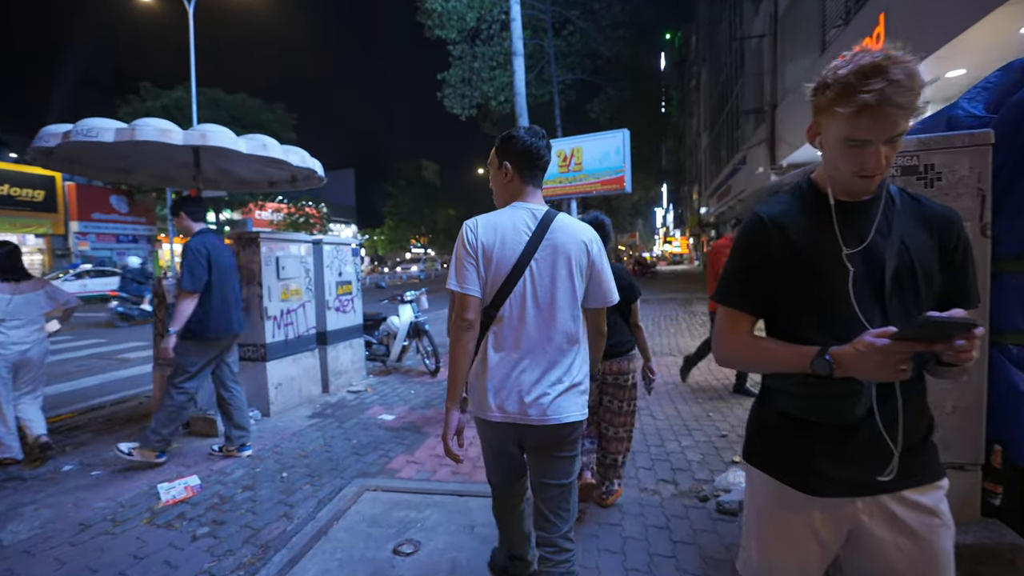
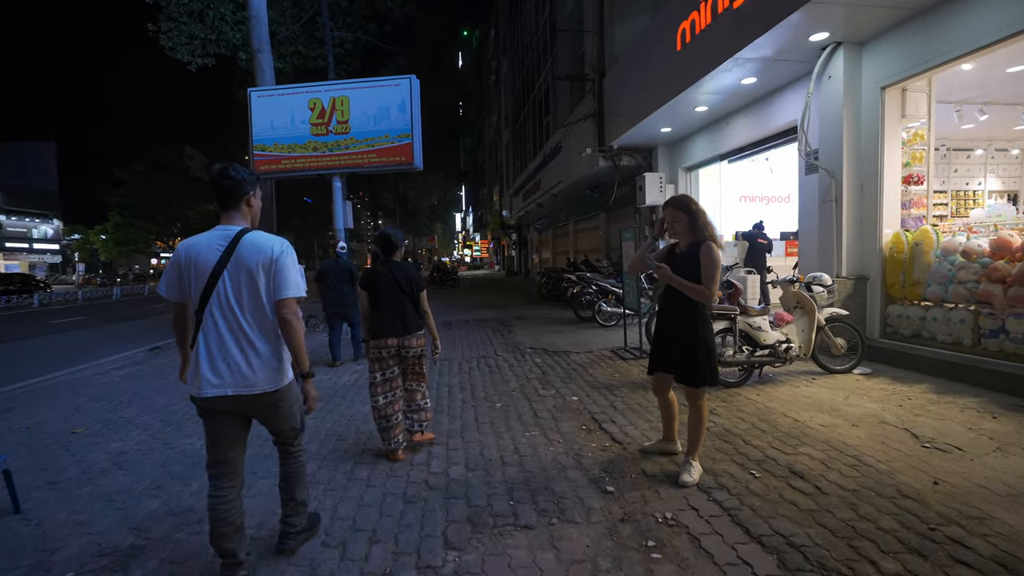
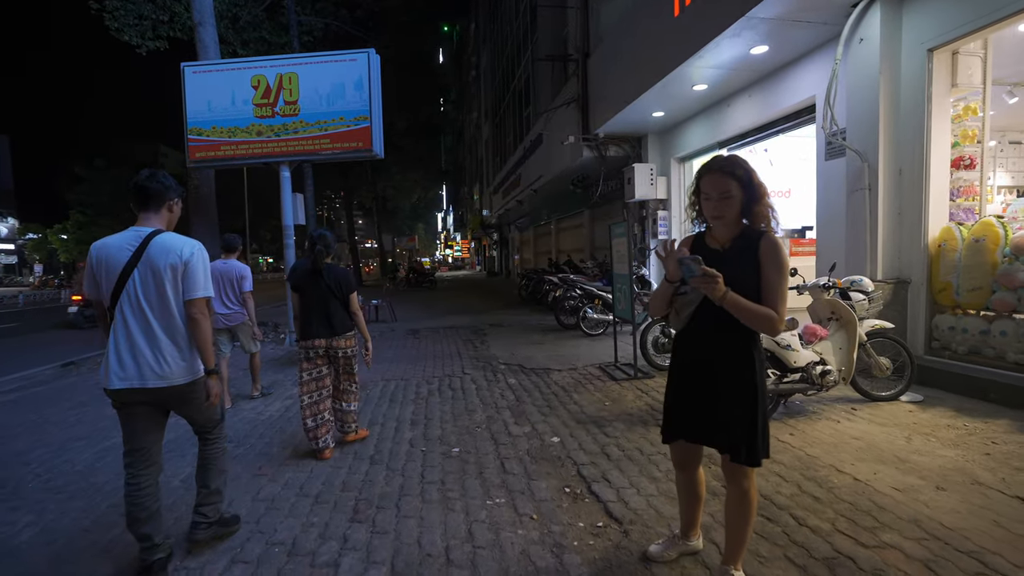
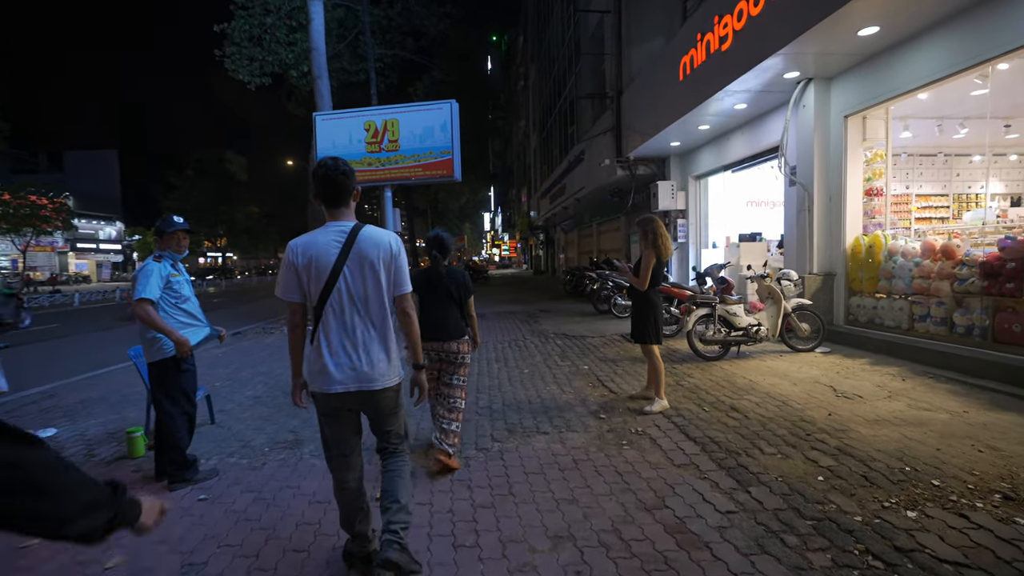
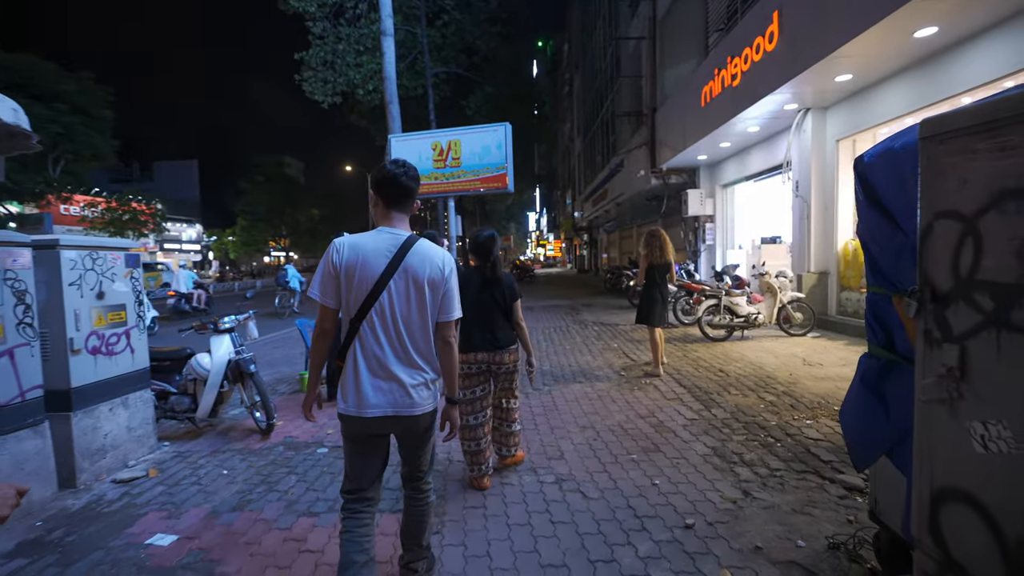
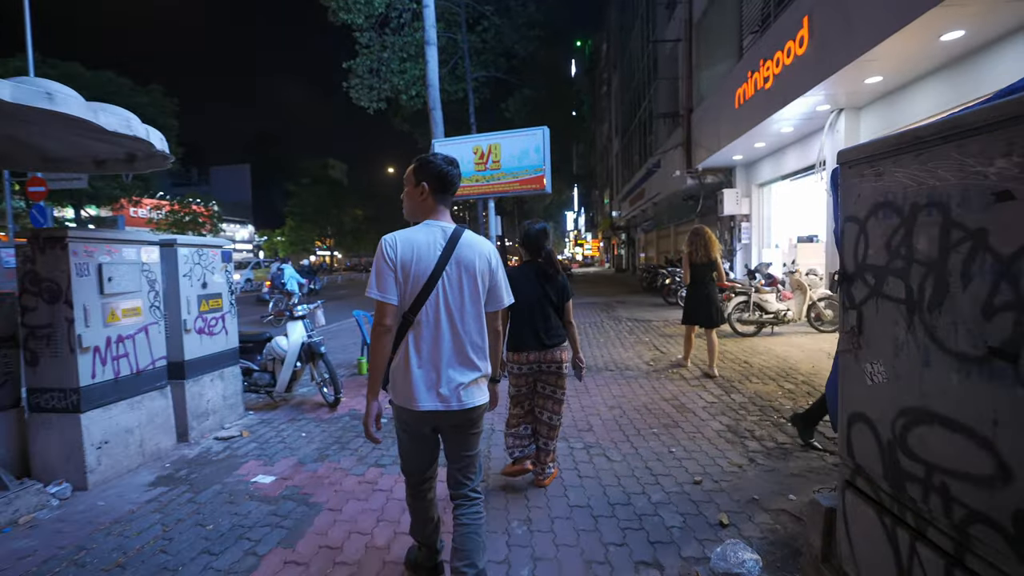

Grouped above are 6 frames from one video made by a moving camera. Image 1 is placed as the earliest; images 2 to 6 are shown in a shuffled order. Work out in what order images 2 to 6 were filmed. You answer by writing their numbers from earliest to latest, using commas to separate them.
6, 5, 4, 2, 3
